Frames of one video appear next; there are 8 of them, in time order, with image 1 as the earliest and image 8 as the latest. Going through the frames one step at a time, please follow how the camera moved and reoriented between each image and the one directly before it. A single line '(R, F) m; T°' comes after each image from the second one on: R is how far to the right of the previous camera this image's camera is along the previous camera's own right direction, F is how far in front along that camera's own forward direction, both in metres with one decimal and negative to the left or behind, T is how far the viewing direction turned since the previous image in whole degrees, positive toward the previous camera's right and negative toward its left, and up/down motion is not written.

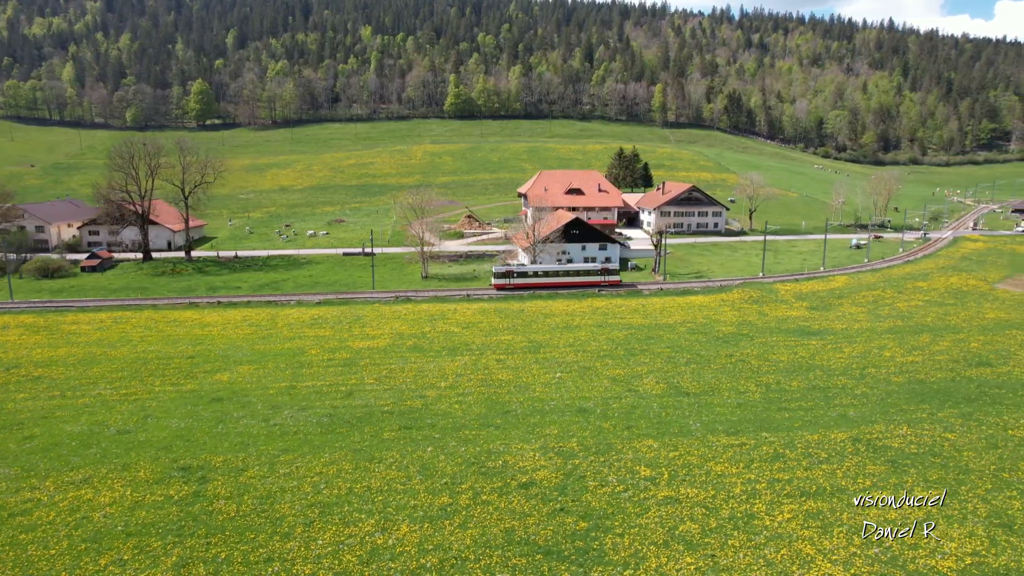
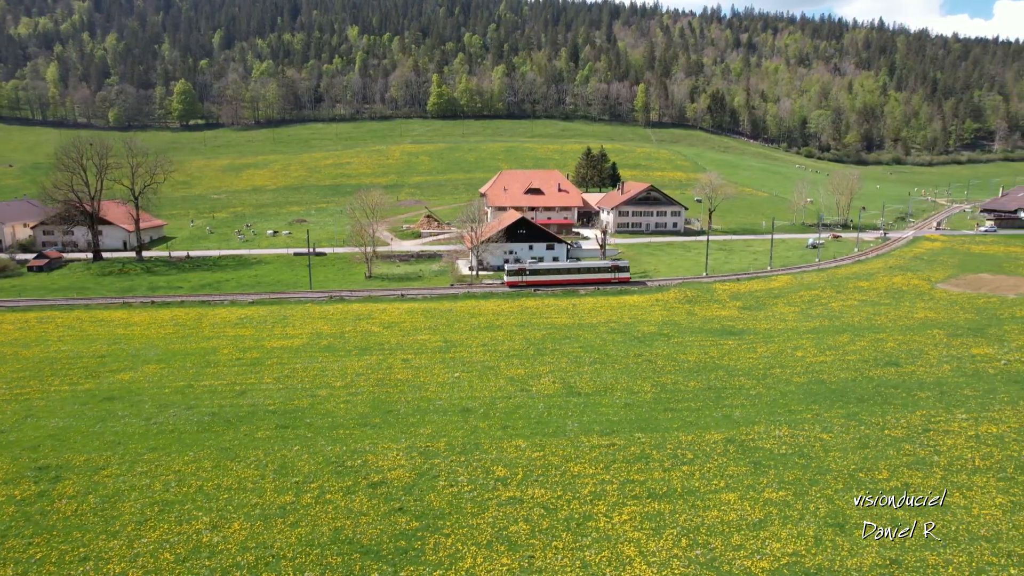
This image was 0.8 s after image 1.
(+6.0, 0.0) m; 0°
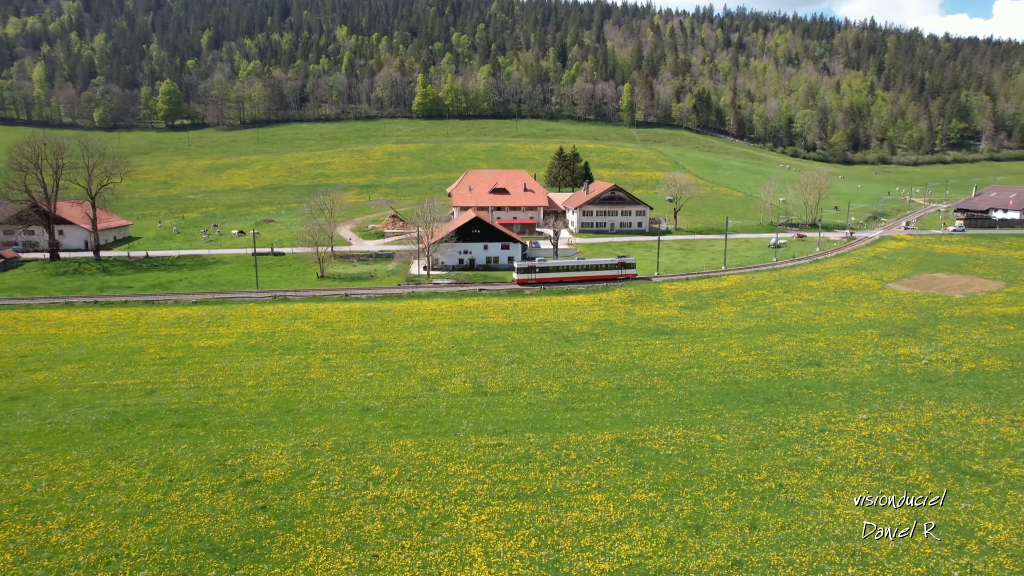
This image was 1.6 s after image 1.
(+5.1, +0.1) m; 0°
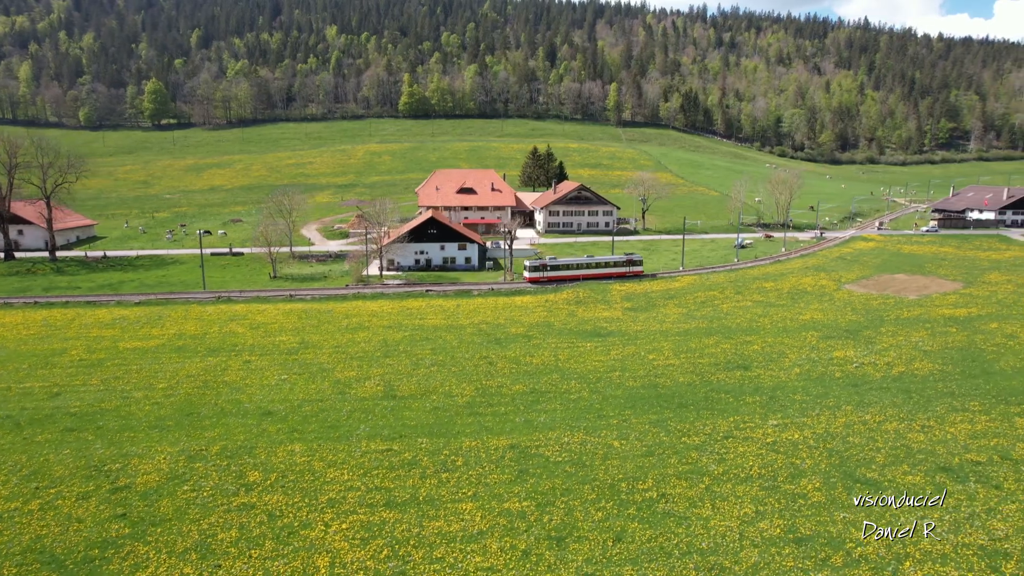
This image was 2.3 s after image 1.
(+4.9, +0.7) m; 0°
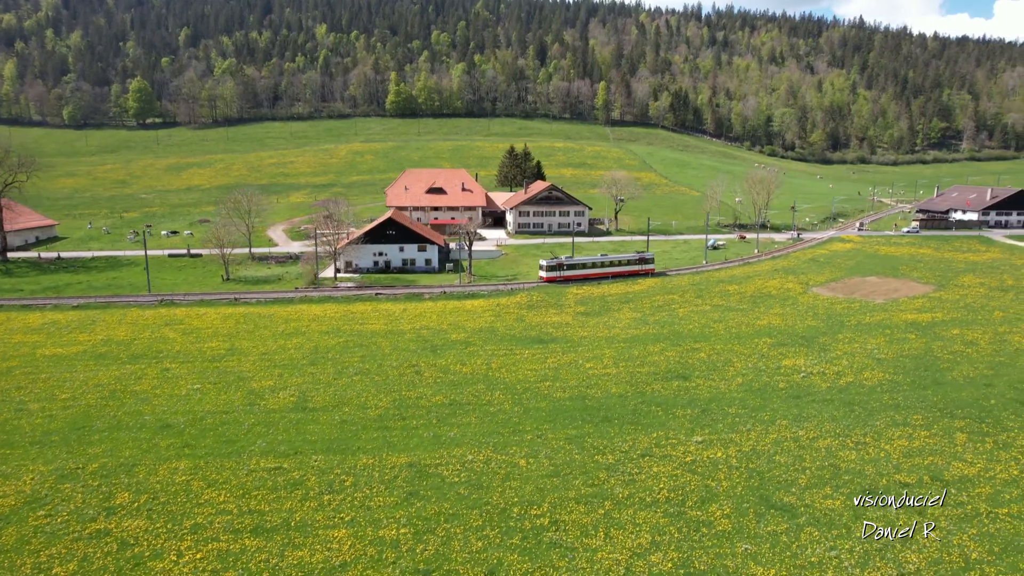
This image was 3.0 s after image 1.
(+4.2, +1.8) m; 0°
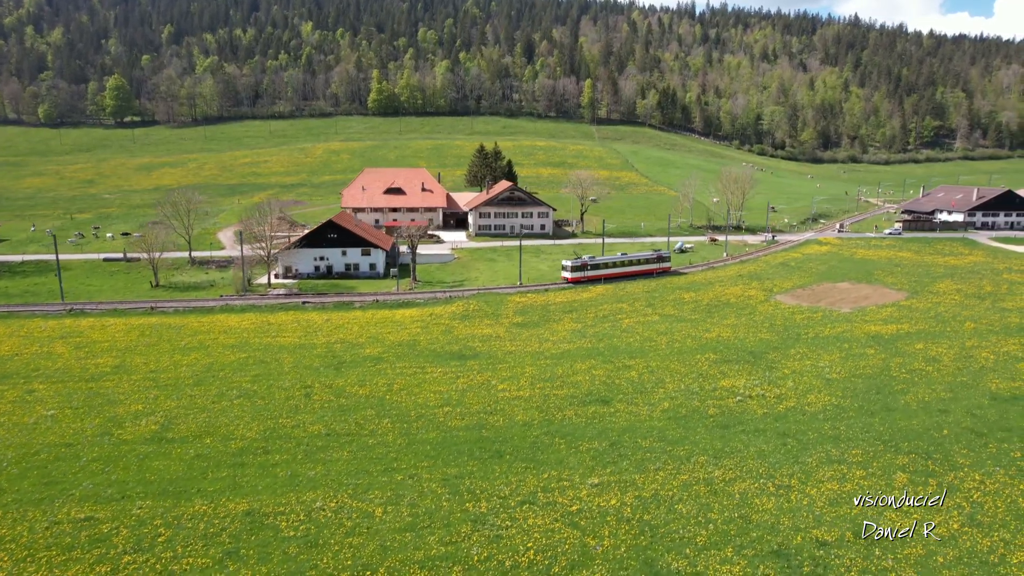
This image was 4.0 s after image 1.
(+5.1, +3.7) m; 0°
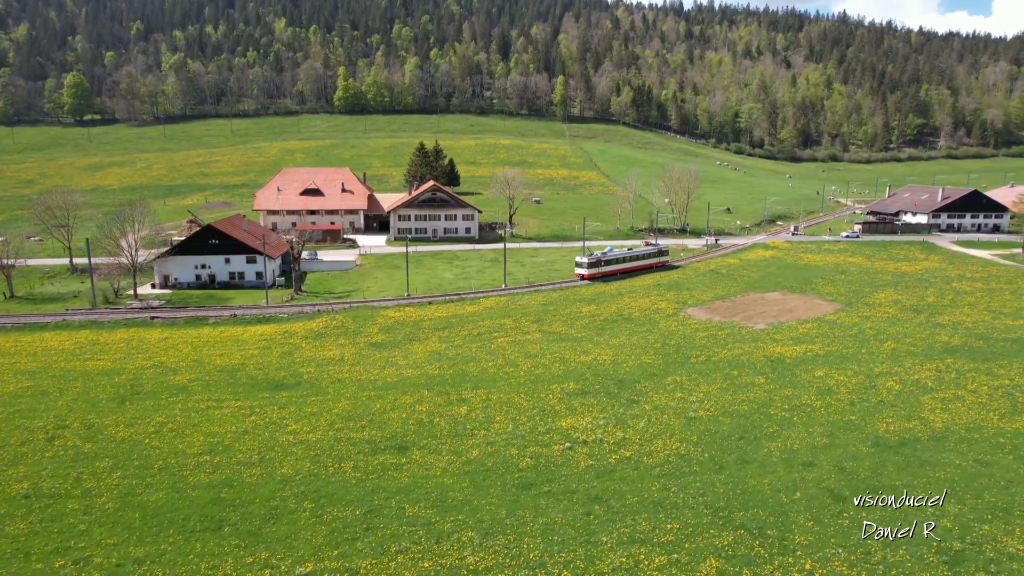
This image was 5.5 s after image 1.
(+9.2, +5.3) m; 0°
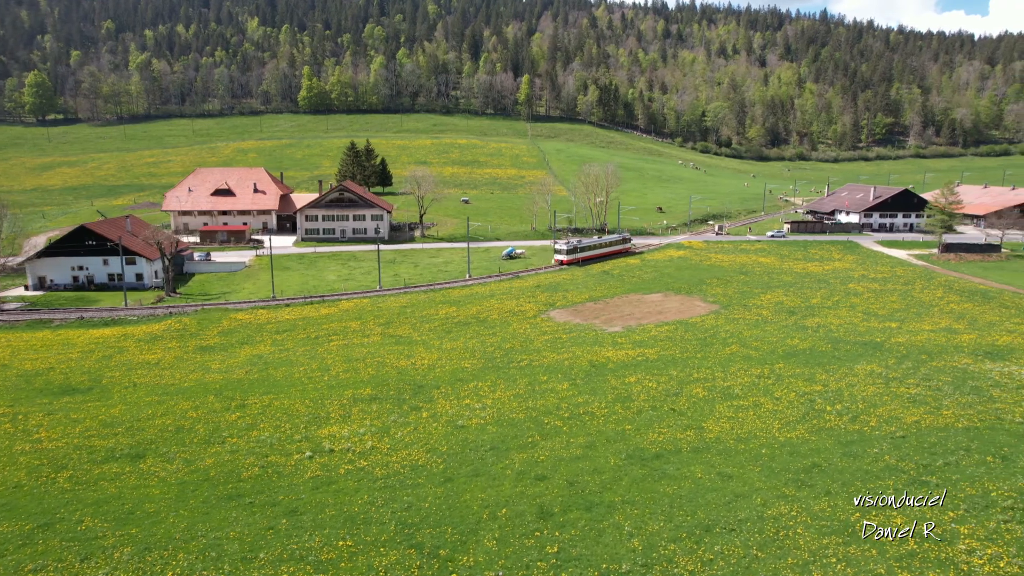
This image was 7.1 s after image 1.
(+10.5, +1.1) m; 0°
